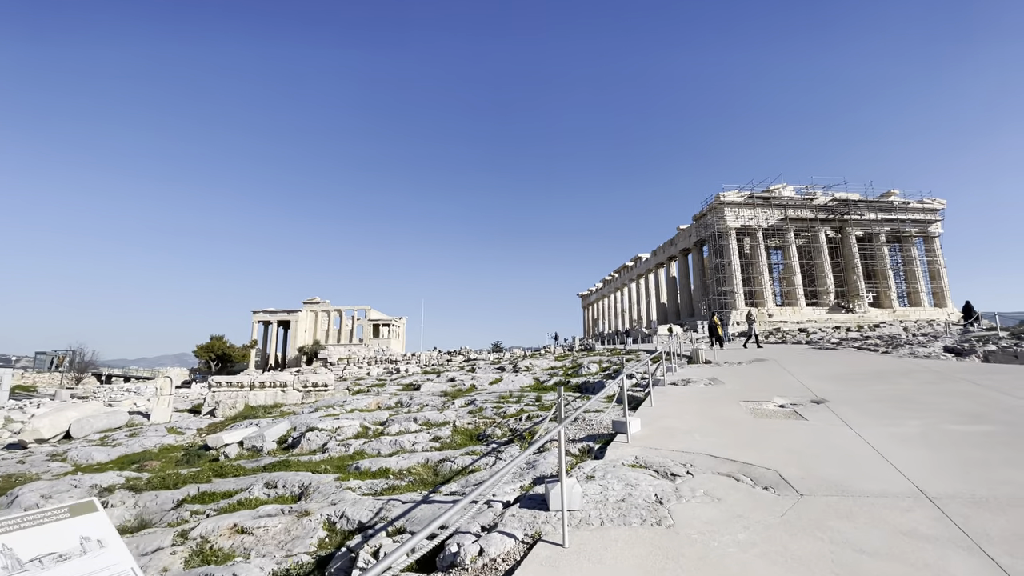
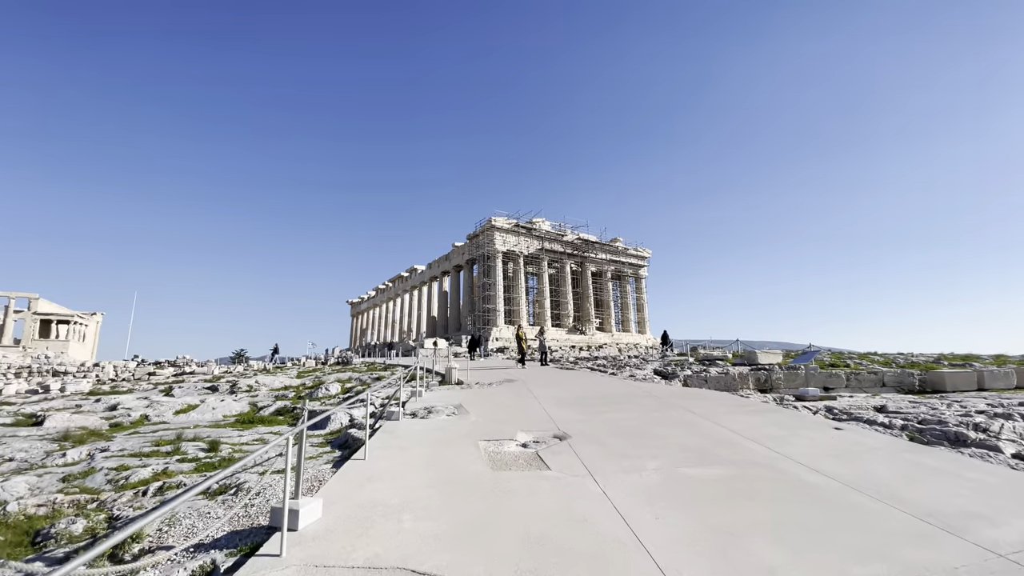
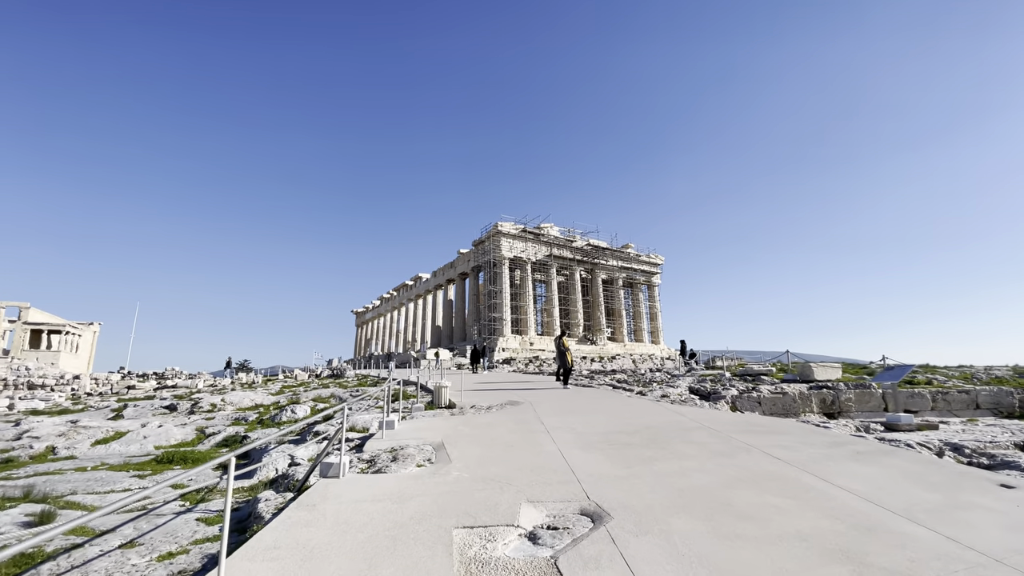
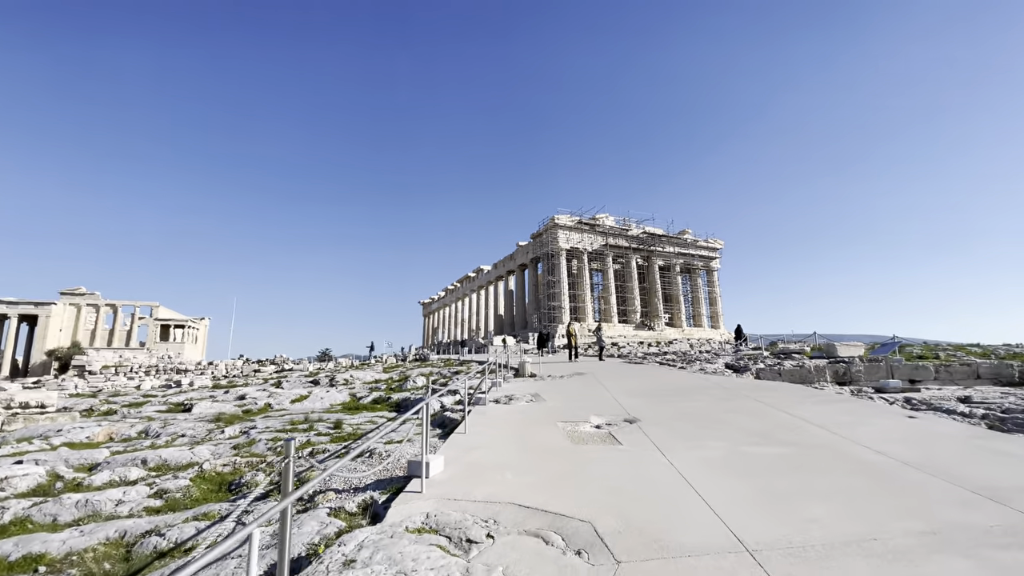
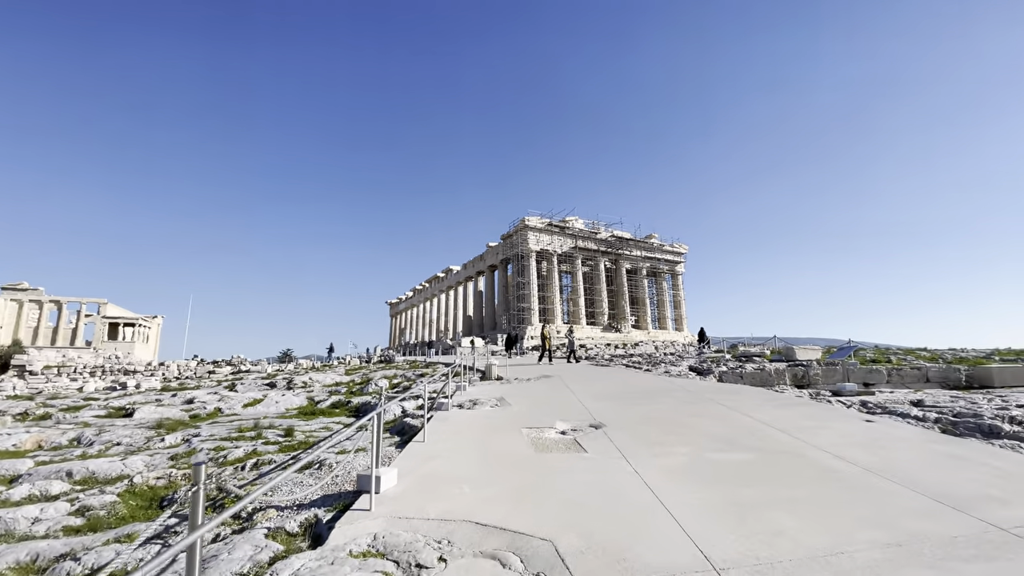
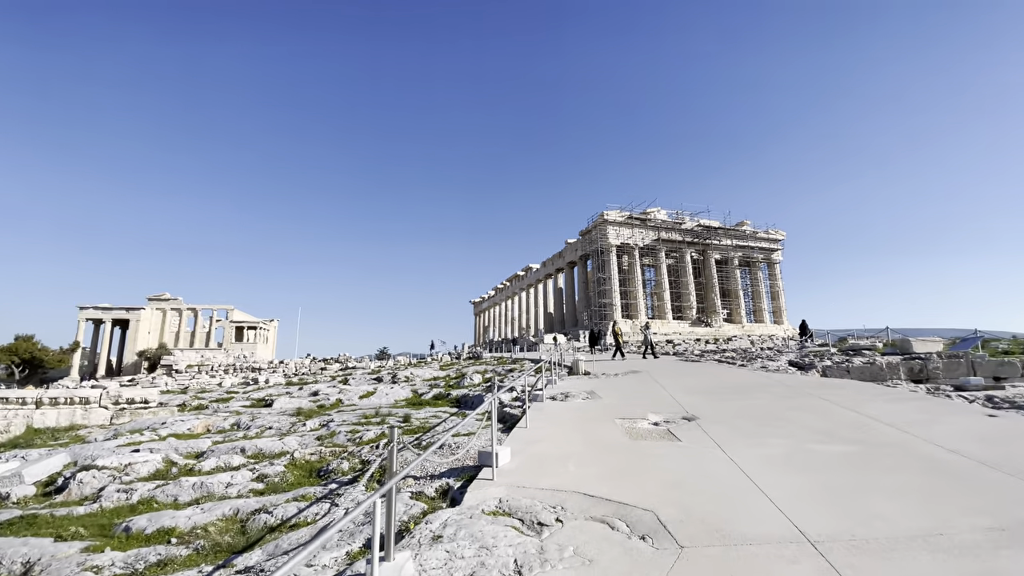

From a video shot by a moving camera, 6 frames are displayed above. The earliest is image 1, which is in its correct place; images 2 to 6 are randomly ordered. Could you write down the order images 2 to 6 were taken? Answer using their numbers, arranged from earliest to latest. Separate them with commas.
6, 4, 5, 2, 3
